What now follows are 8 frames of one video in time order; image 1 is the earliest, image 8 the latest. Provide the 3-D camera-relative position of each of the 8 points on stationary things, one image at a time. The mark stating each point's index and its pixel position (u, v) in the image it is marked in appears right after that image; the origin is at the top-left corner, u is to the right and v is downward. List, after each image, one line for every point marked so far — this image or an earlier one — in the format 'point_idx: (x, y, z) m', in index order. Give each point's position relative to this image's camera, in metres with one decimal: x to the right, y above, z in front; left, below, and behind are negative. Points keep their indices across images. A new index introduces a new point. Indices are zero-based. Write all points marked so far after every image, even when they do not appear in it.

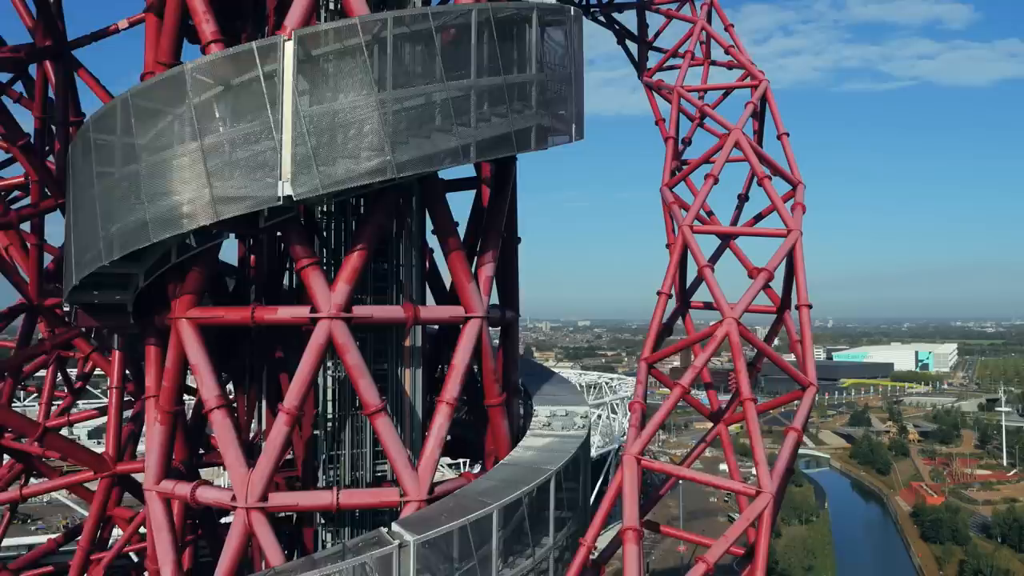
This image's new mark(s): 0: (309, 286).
0: (-2.3, 0.0, +10.4) m
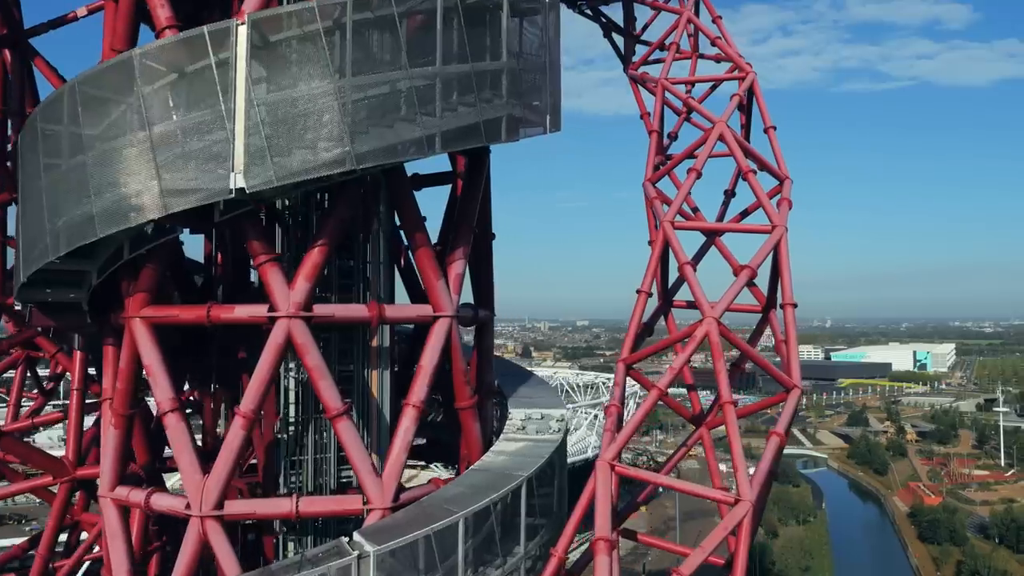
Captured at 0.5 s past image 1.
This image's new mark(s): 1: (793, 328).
0: (-2.7, 0.0, +10.0) m
1: (+3.6, -0.5, +11.7) m
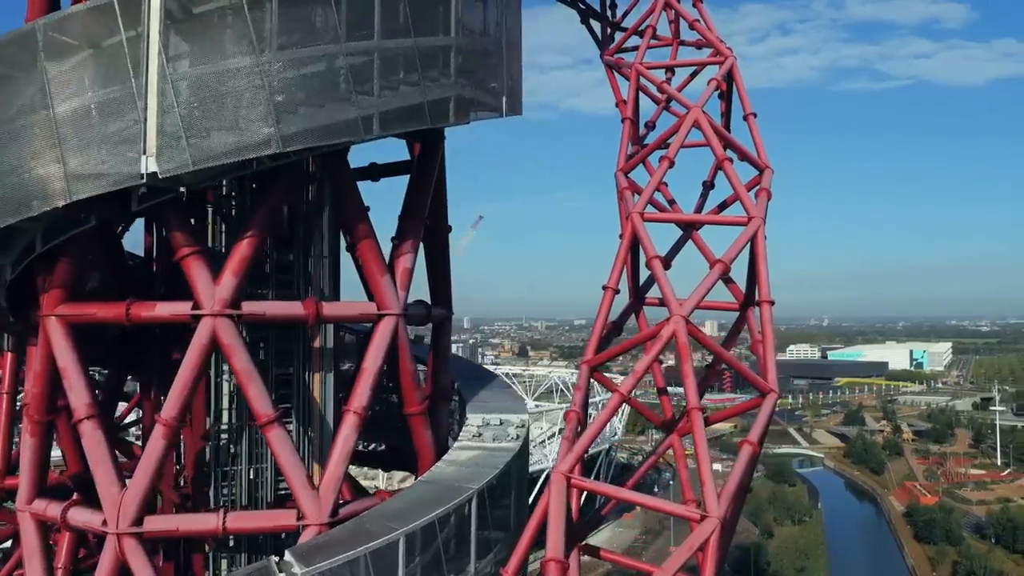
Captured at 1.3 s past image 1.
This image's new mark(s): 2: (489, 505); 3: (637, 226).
0: (-3.2, +0.1, +9.1) m
1: (+3.1, -0.5, +10.9) m
2: (-0.3, -2.4, +10.2) m
3: (+1.6, +0.8, +11.5) m
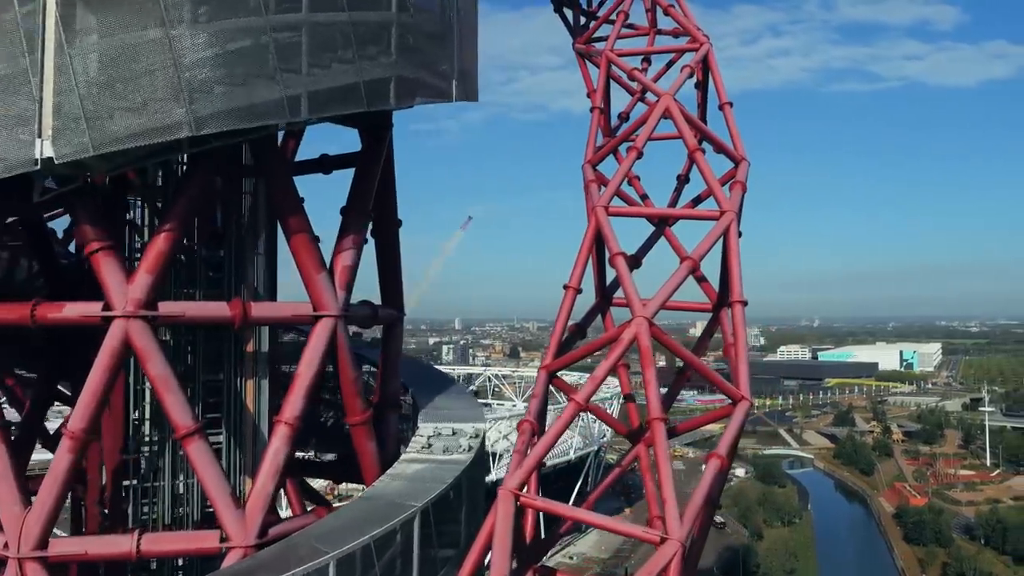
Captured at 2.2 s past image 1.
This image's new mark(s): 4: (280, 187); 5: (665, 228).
0: (-3.7, +0.1, +8.2) m
1: (+2.5, -0.5, +10.1) m
2: (-0.8, -2.4, +9.4) m
3: (+1.0, +0.8, +10.7) m
4: (-2.3, +1.0, +9.1) m
5: (+2.2, +0.9, +13.3) m
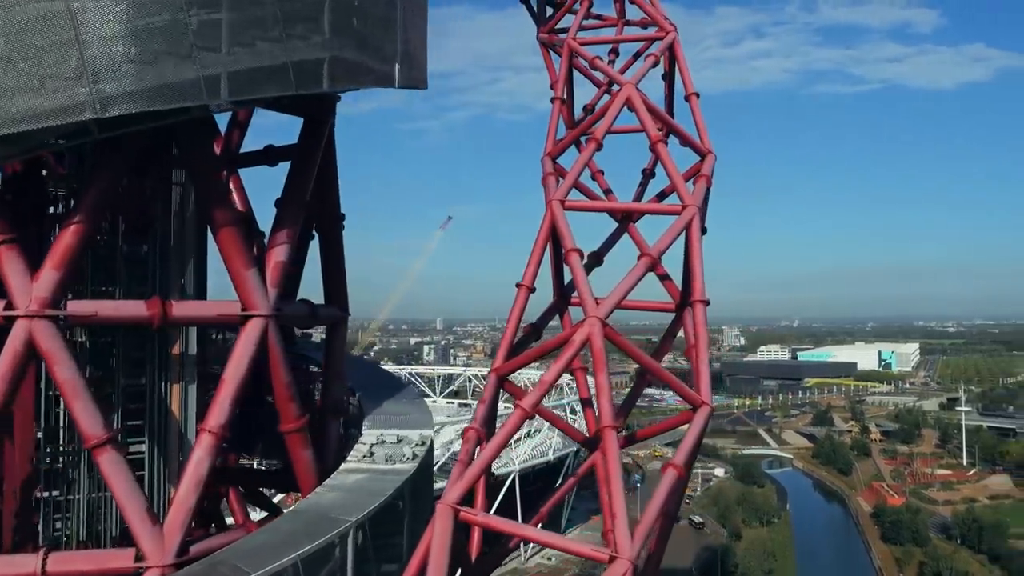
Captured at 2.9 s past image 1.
0: (-4.2, +0.1, +7.6) m
1: (+2.0, -0.4, +9.5) m
2: (-1.3, -2.4, +8.7) m
3: (+0.5, +0.8, +10.1) m
4: (-2.8, +1.0, +8.5) m
5: (+1.6, +0.9, +12.7) m
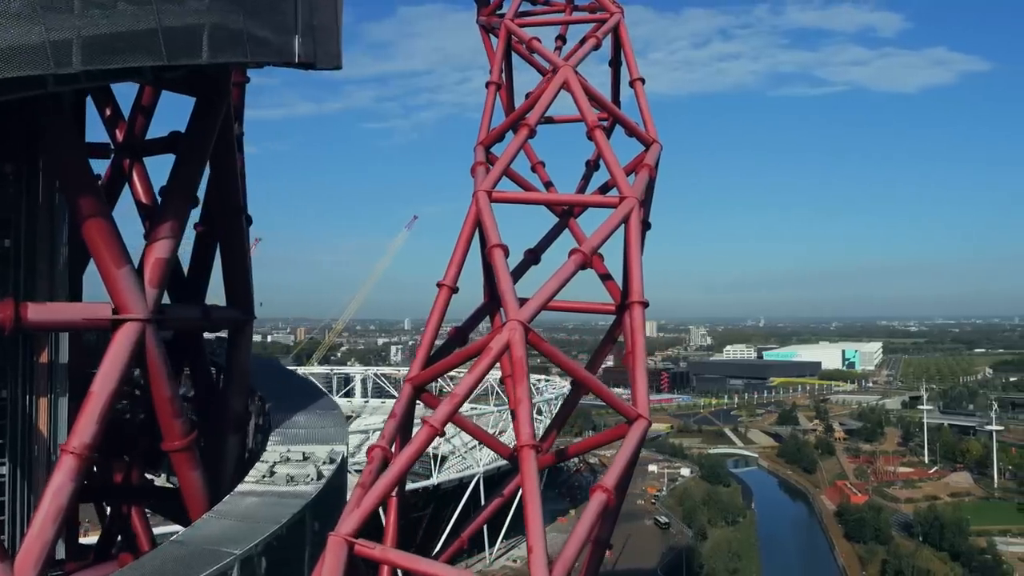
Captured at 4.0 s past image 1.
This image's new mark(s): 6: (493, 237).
0: (-4.9, +0.1, +6.5) m
1: (+1.2, -0.4, +8.6) m
2: (-2.0, -2.4, +7.7) m
3: (-0.3, +0.8, +9.2) m
4: (-3.6, +1.0, +7.4) m
5: (+0.7, +0.9, +11.8) m
6: (-0.2, +0.5, +8.7) m
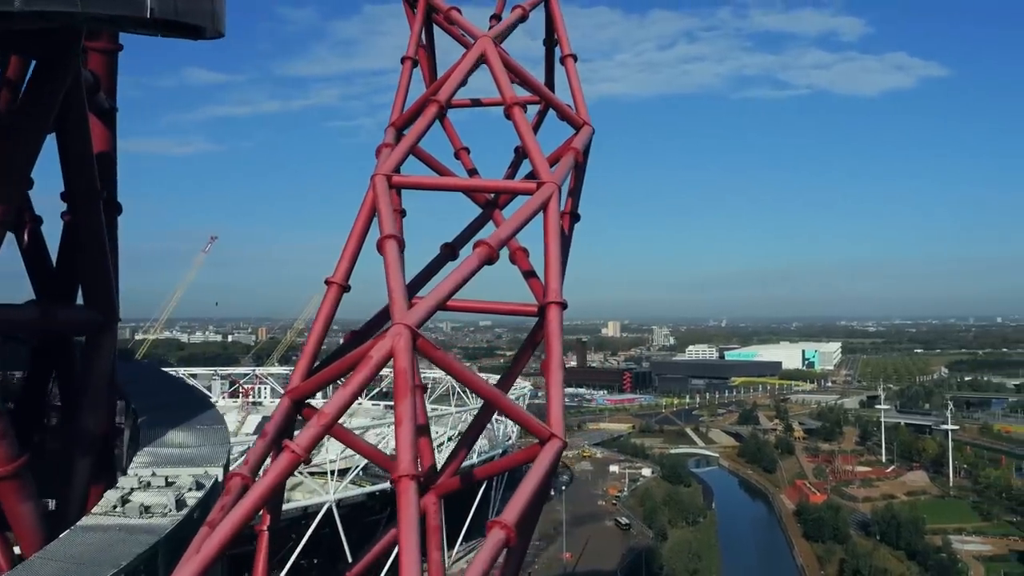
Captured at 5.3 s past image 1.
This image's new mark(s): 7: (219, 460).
0: (-5.7, +0.2, +5.1) m
1: (+0.4, -0.4, +7.5) m
2: (-2.8, -2.4, +6.5) m
3: (-1.2, +0.8, +8.0) m
4: (-4.3, +1.1, +6.1) m
5: (-0.2, +0.9, +10.7) m
6: (-1.0, +0.5, +7.5) m
7: (-2.6, -1.5, +8.2) m
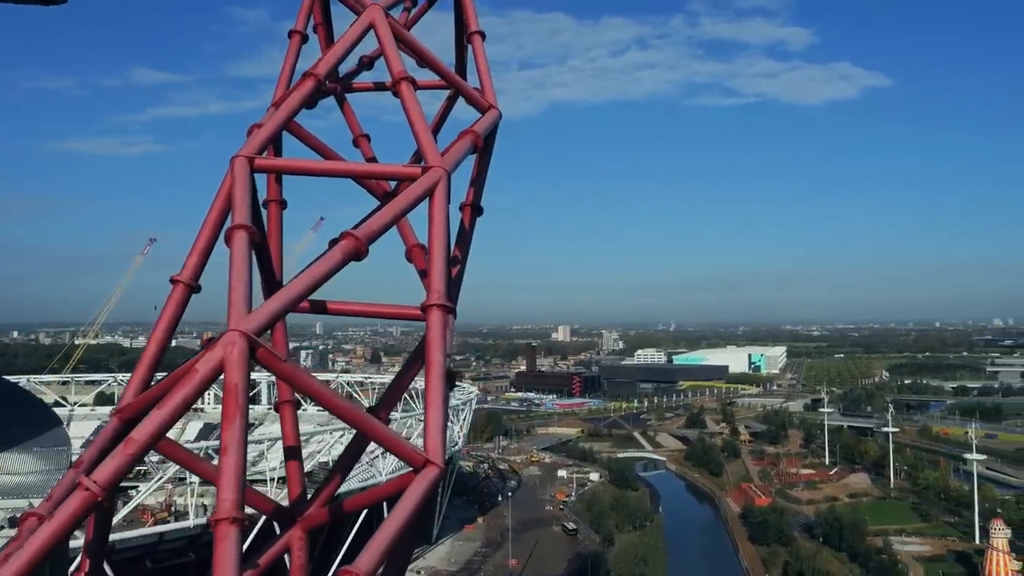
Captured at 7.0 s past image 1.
0: (-6.4, +0.2, +3.7) m
1: (-0.5, -0.4, +6.5) m
2: (-3.7, -2.4, +5.3) m
3: (-2.1, +0.8, +6.9) m
4: (-5.1, +1.1, +4.8) m
5: (-1.3, +0.9, +9.6) m
6: (-1.9, +0.5, +6.4) m
7: (-3.5, -1.5, +7.0) m
